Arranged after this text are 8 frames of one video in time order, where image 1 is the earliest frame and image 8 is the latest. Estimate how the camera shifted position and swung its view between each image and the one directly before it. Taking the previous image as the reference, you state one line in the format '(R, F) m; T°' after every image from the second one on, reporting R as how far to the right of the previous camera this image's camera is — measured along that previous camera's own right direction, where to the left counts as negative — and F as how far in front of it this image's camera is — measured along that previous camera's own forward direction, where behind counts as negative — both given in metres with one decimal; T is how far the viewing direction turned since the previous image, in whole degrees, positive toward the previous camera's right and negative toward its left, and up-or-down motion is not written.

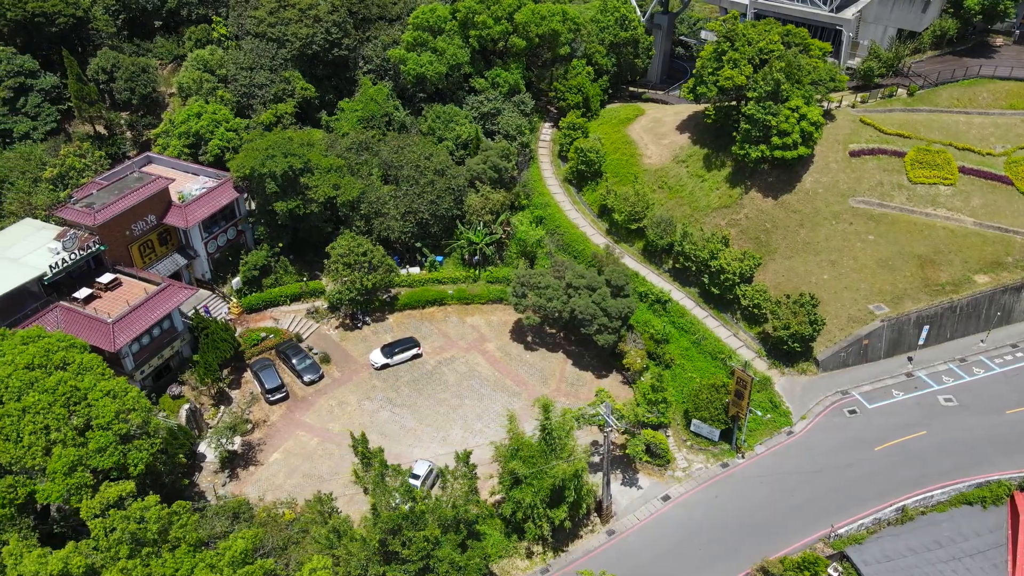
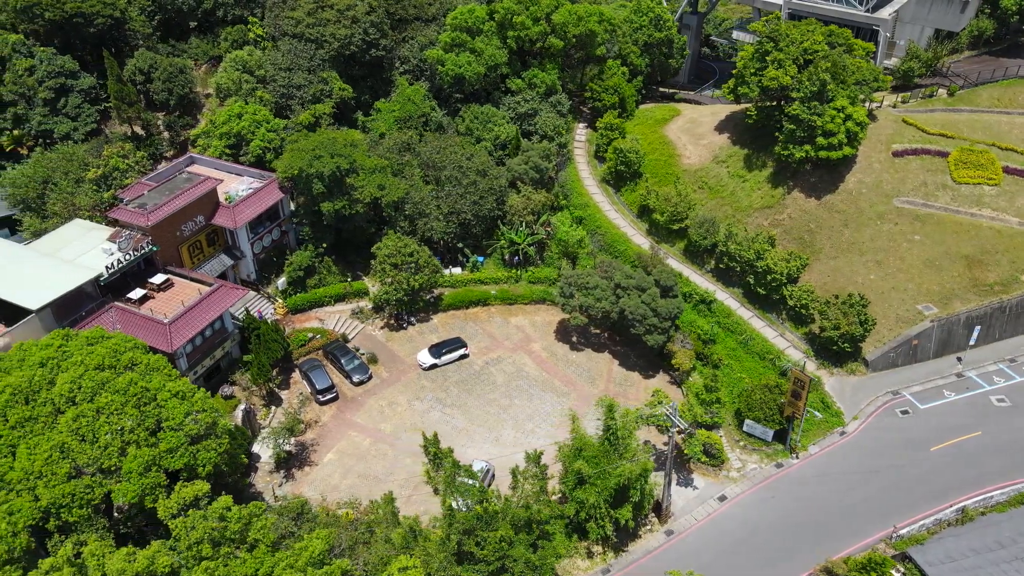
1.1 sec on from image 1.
(-5.5, 0.0) m; 0°
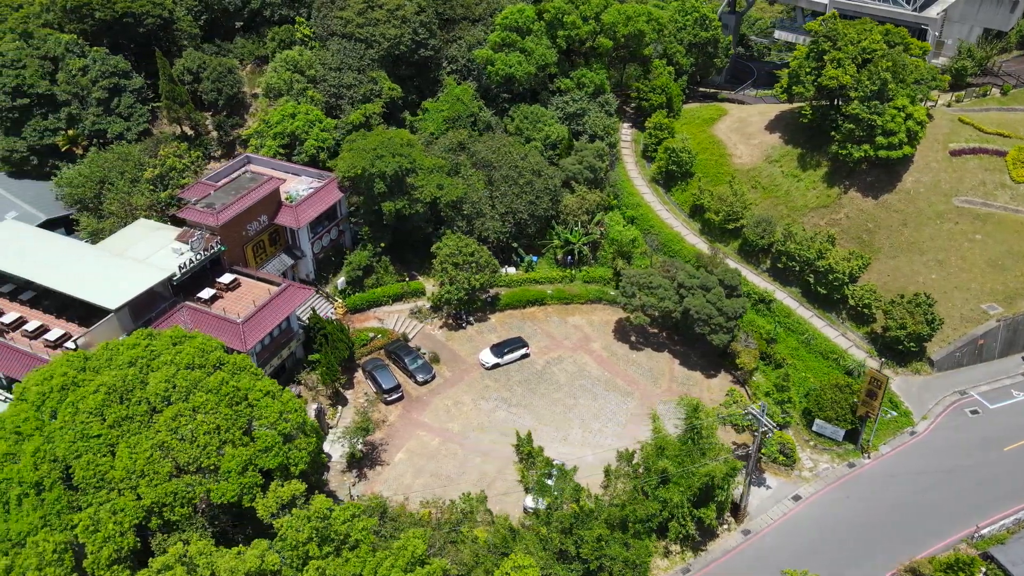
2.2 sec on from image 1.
(-7.2, 0.0) m; 0°
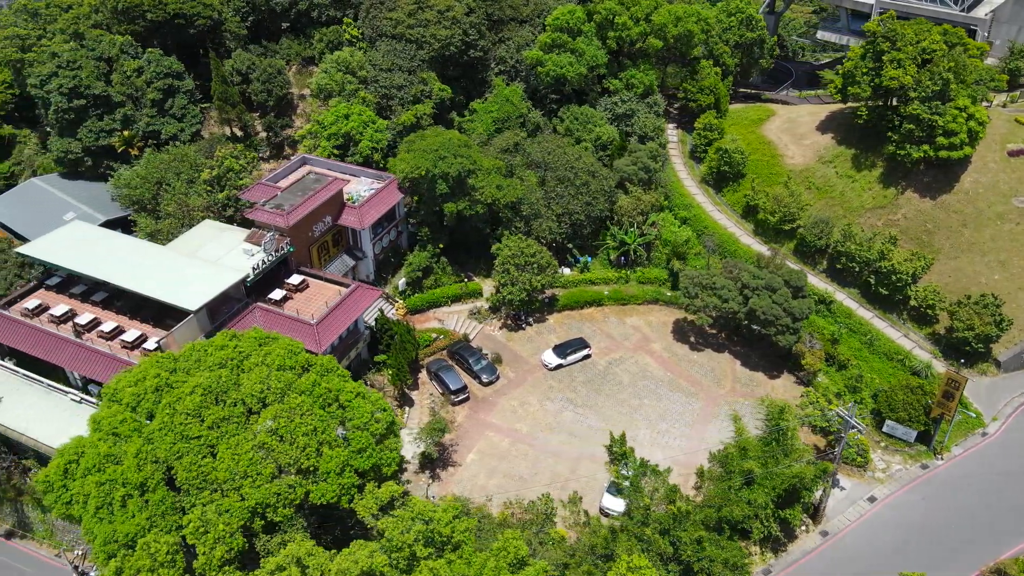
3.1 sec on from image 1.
(-7.2, 0.0) m; 0°
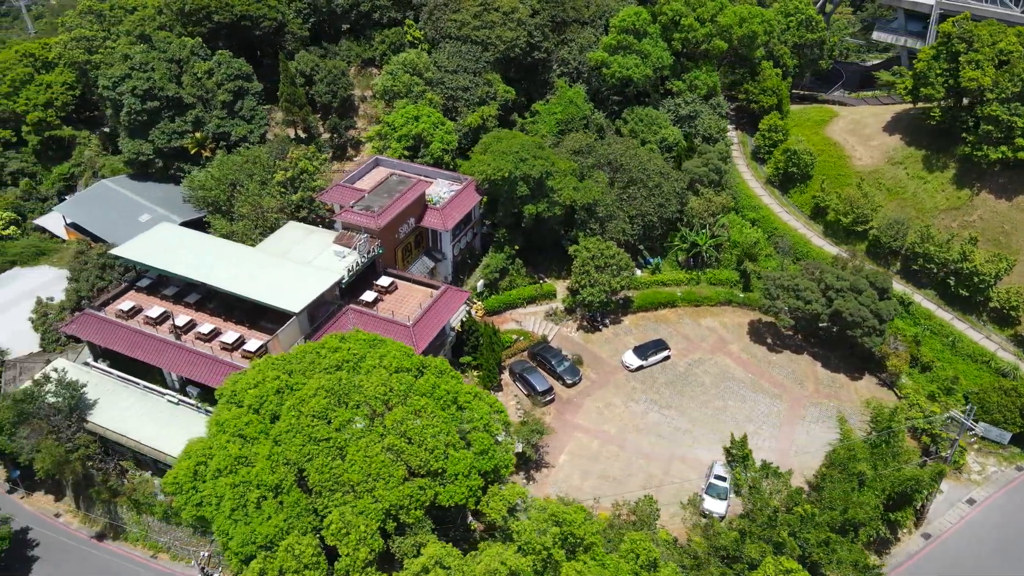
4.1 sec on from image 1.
(-9.3, 0.0) m; 0°
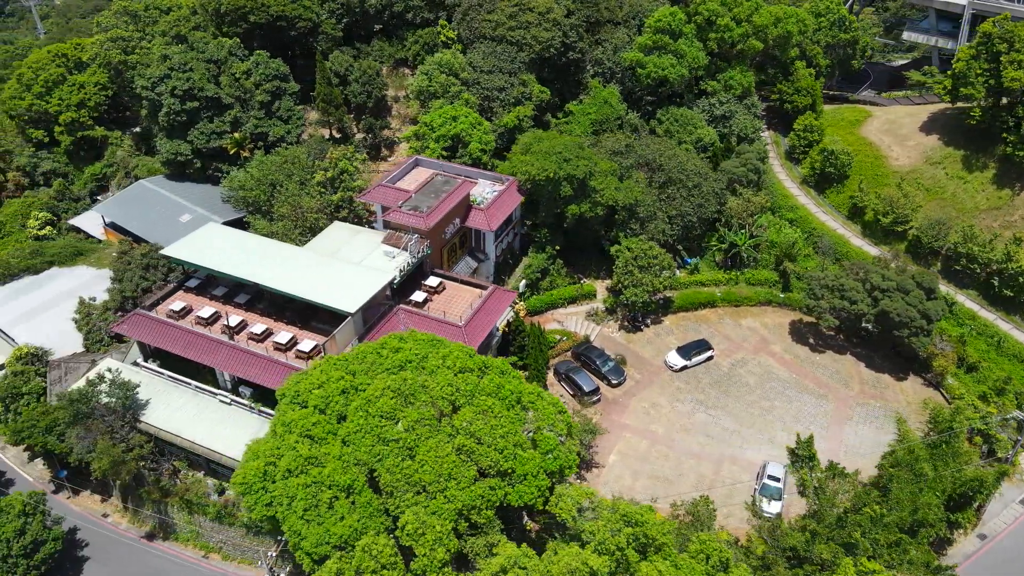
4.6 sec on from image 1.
(-5.1, 0.0) m; 0°
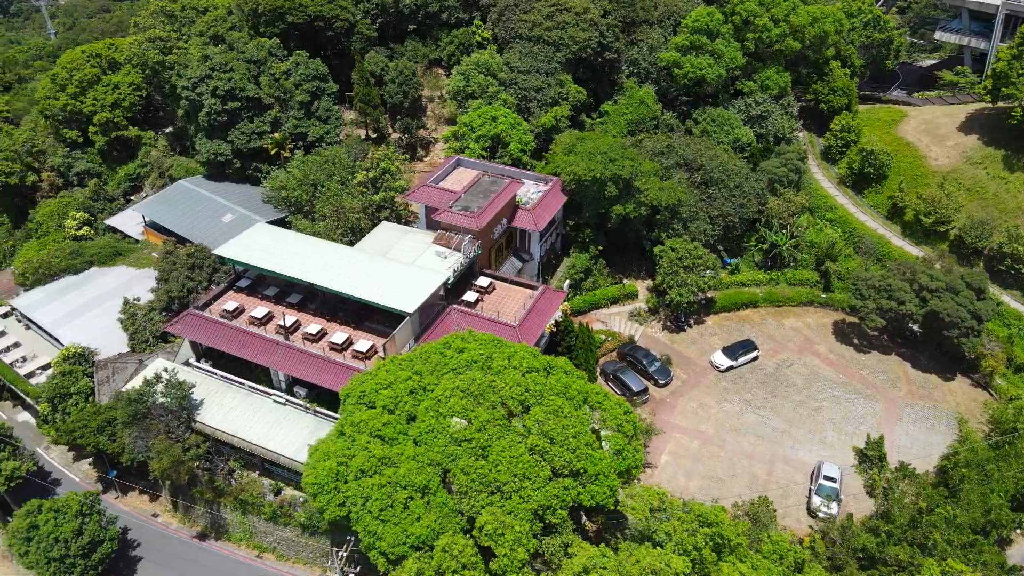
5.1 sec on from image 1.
(-5.3, 0.0) m; 0°
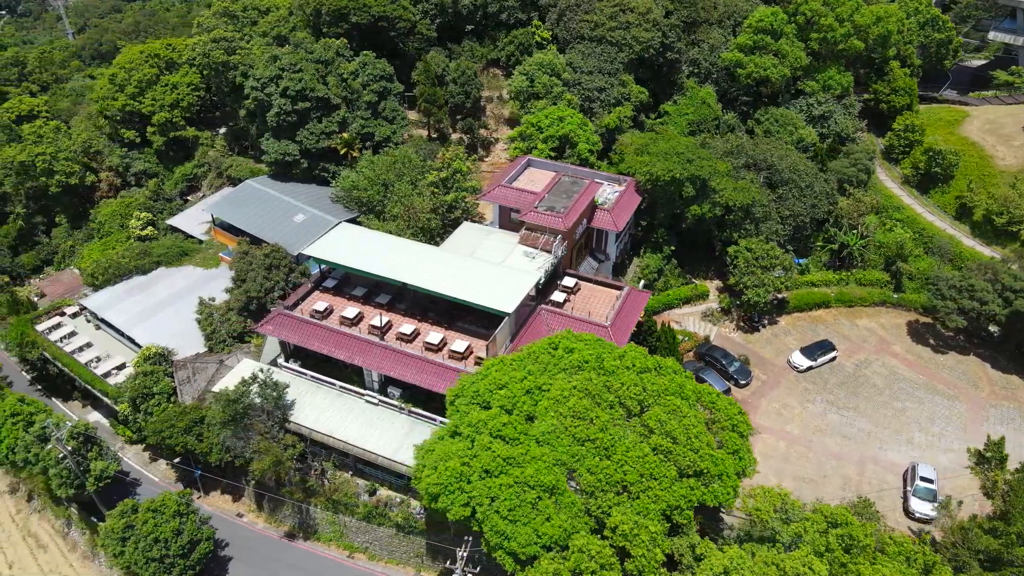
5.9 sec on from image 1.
(-9.0, 0.0) m; 0°
